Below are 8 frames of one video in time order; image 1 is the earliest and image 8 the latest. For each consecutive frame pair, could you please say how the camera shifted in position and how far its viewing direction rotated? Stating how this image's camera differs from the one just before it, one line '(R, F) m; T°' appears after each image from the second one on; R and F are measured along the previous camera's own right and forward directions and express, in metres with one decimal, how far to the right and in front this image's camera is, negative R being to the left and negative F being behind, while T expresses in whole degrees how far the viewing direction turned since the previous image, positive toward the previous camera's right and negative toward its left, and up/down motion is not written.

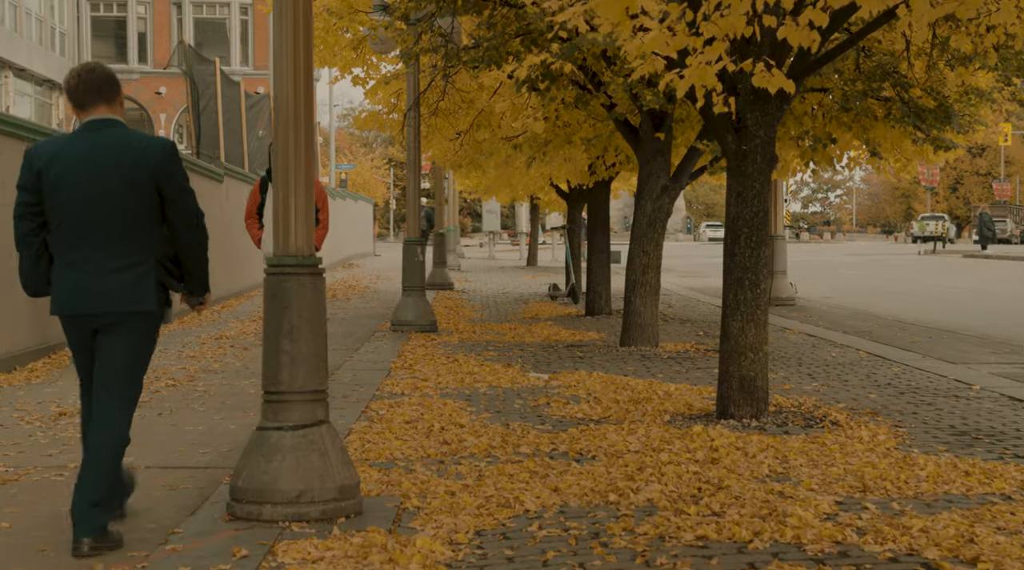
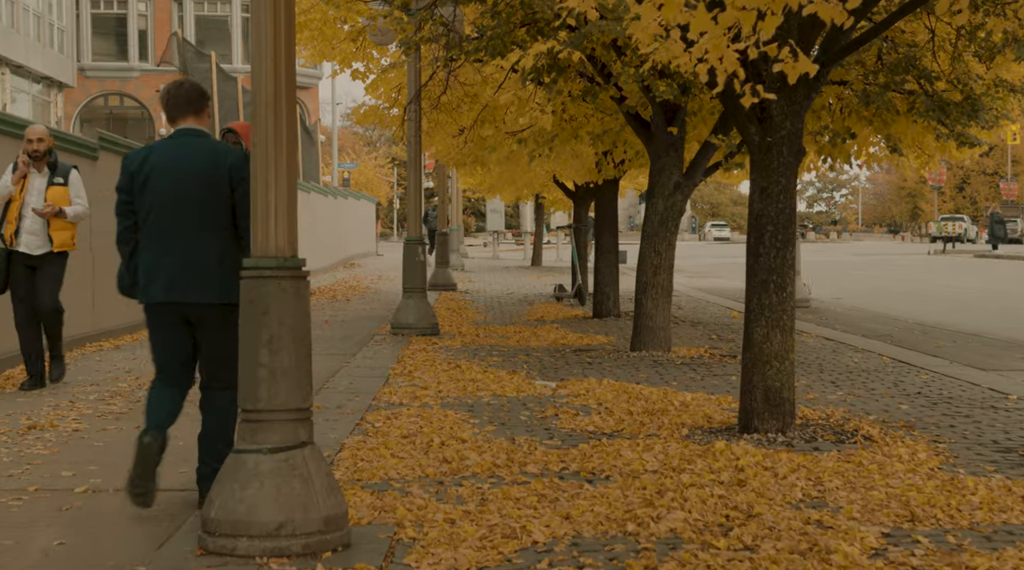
(0.0, +0.6) m; 0°
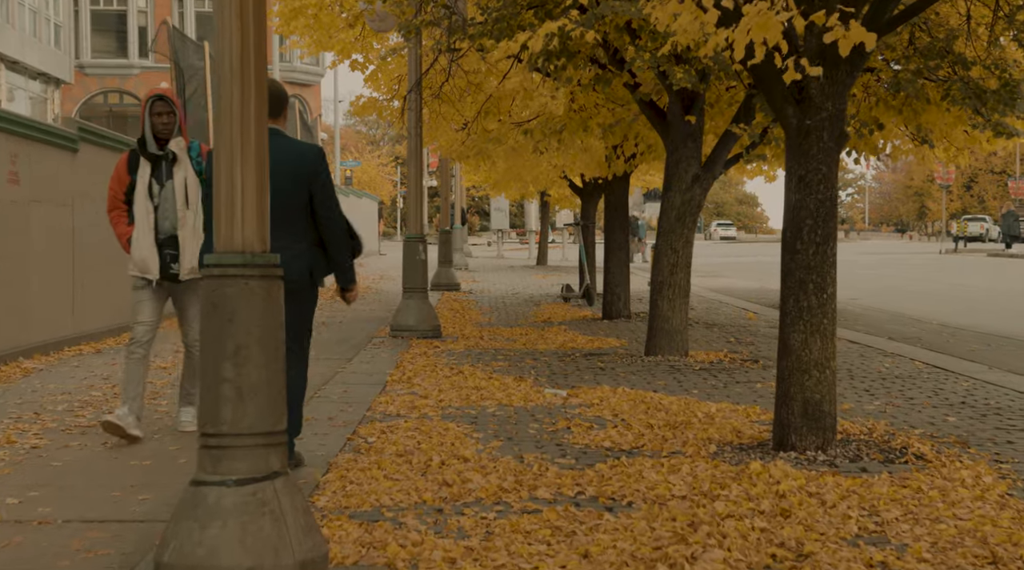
(0.0, +0.7) m; 0°
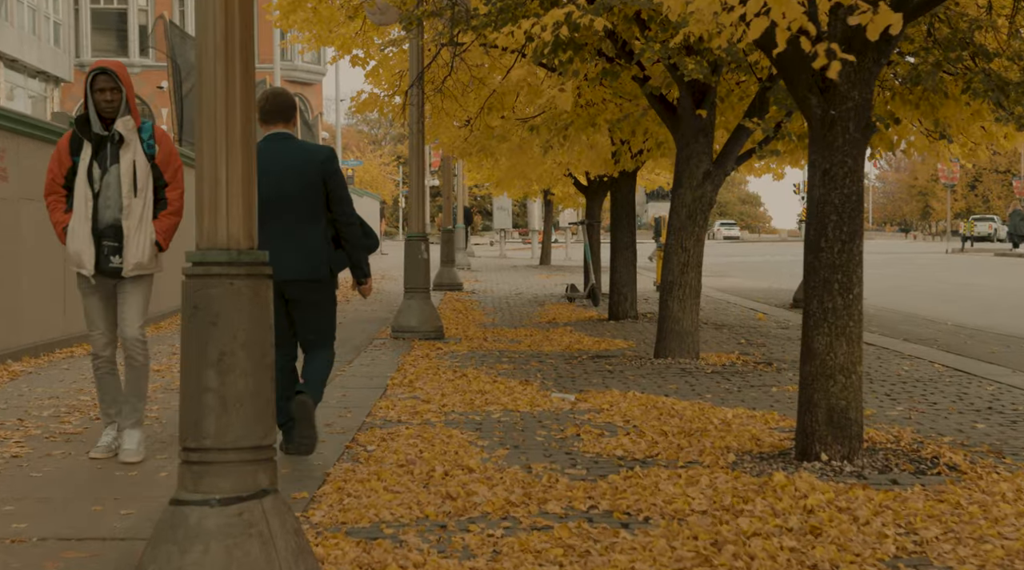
(0.0, +0.4) m; 0°
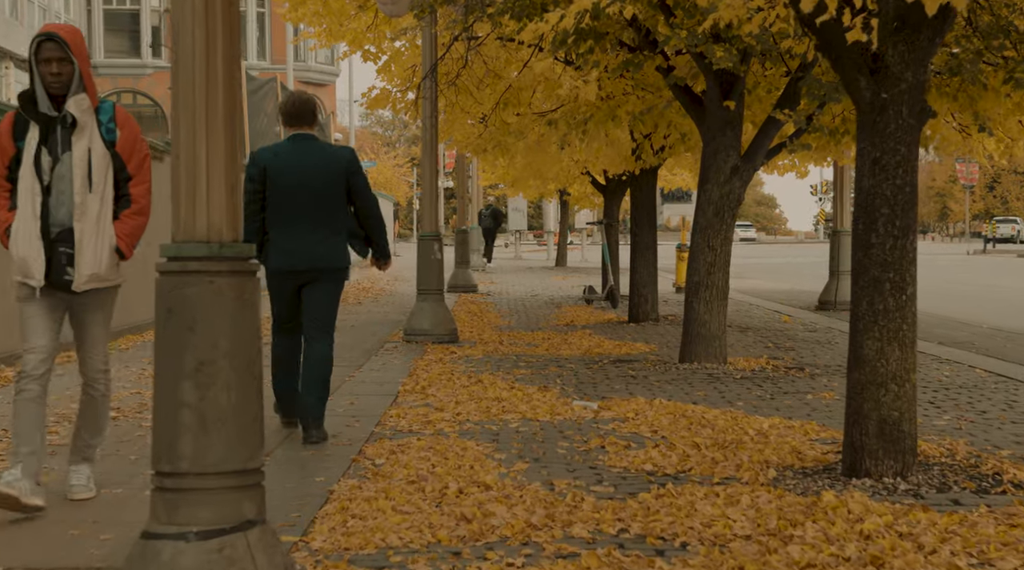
(0.0, +0.5) m; -1°
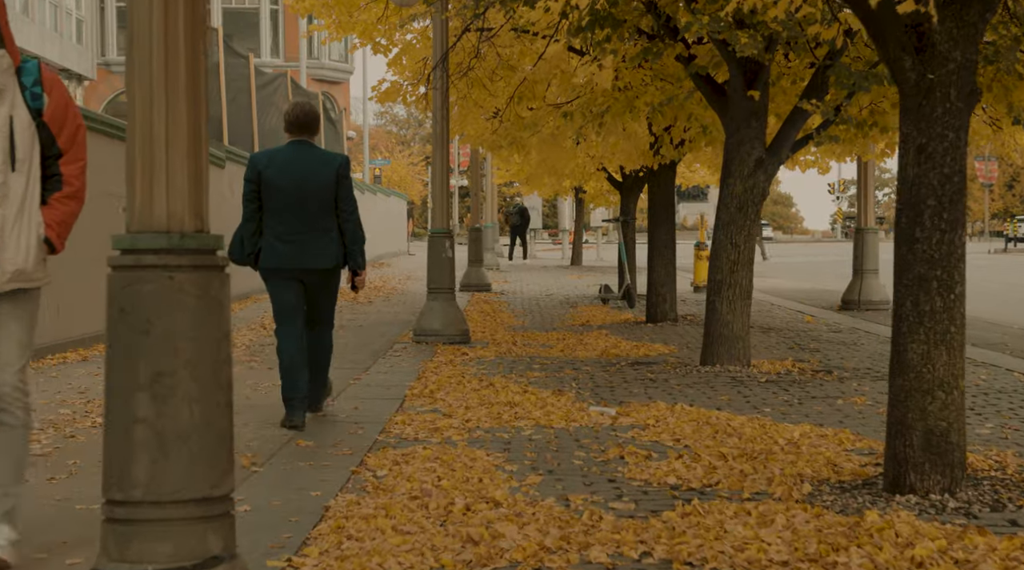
(0.0, +0.4) m; -1°
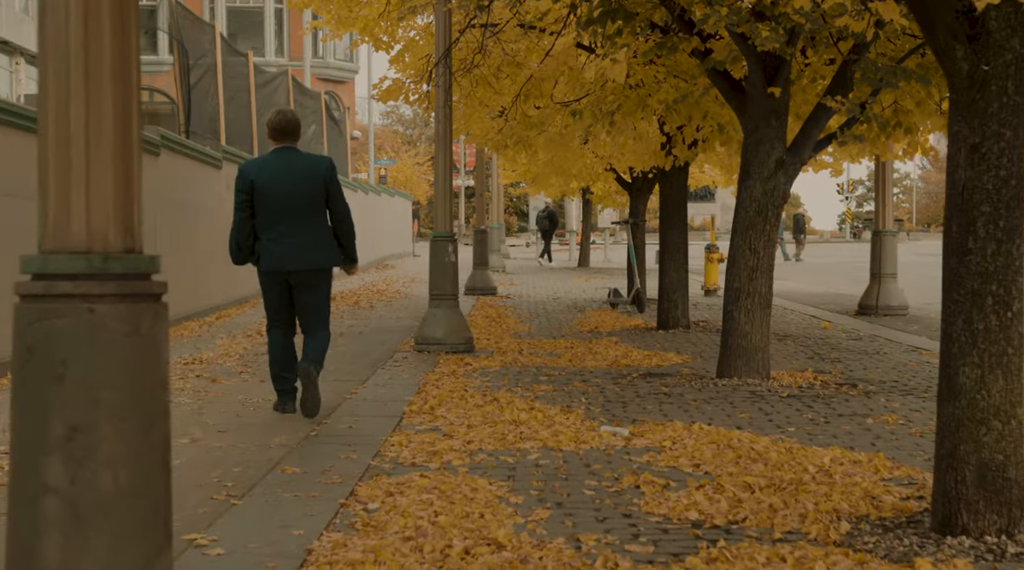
(0.0, +0.5) m; 0°
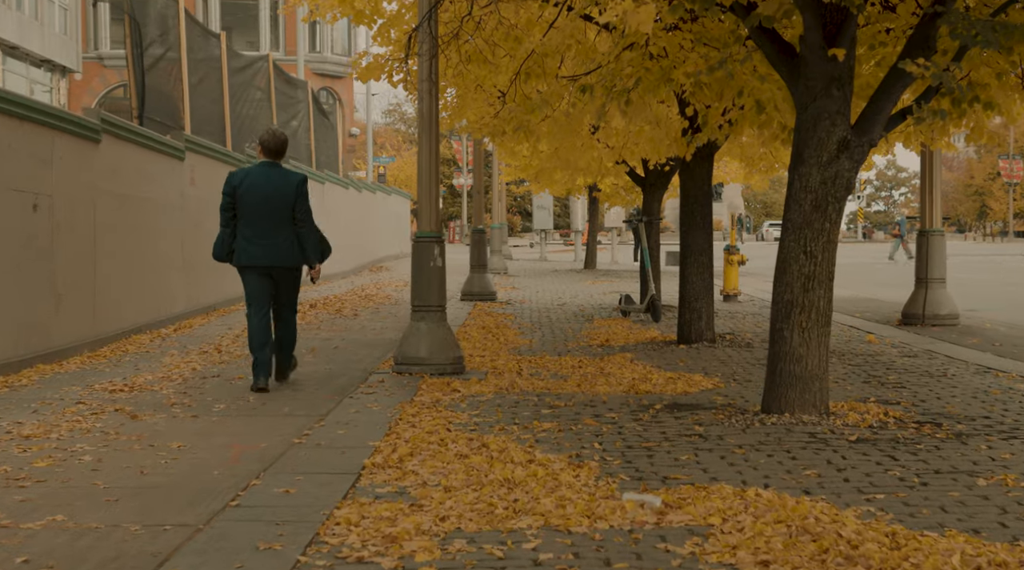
(+0.1, +1.8) m; 0°
